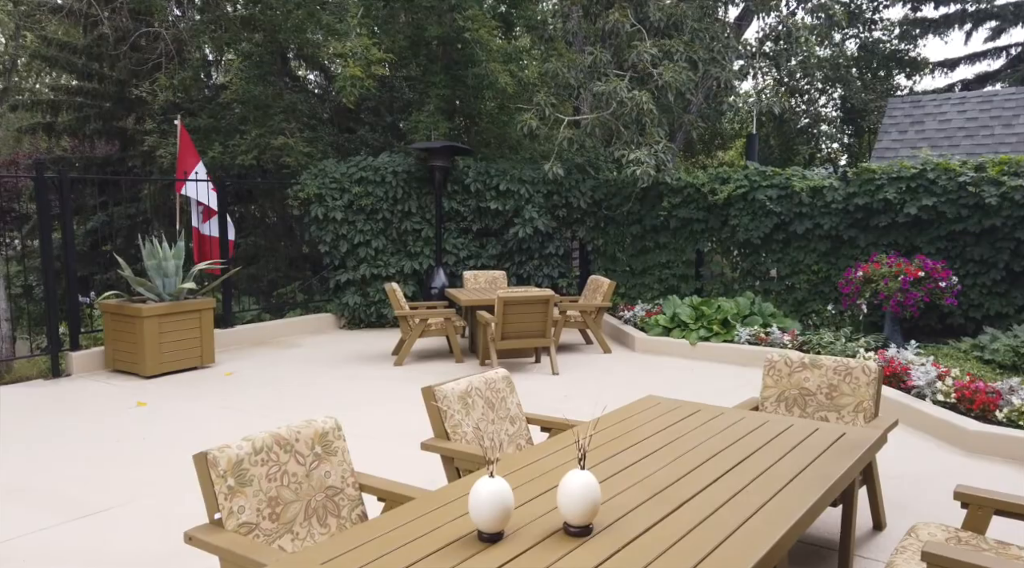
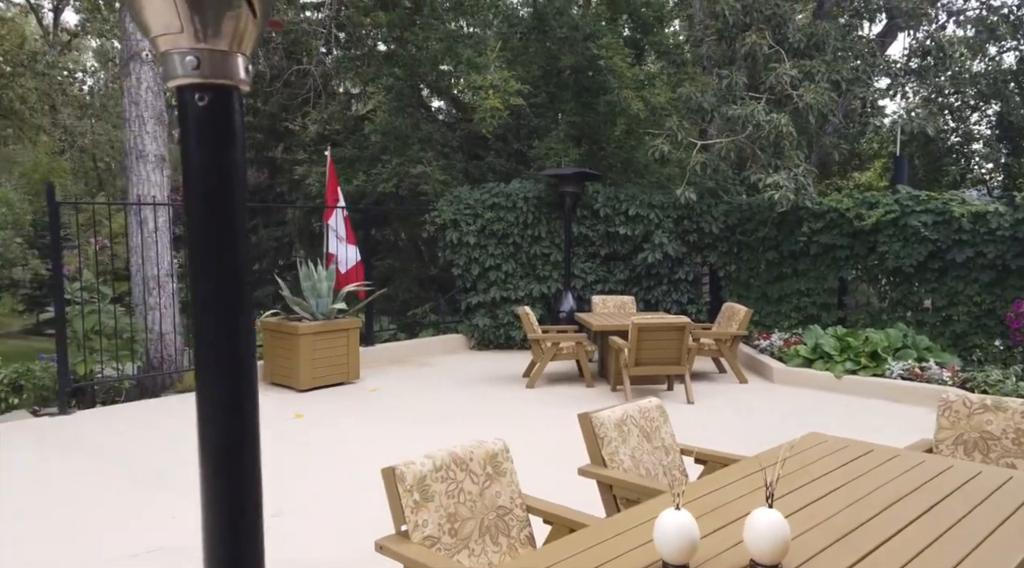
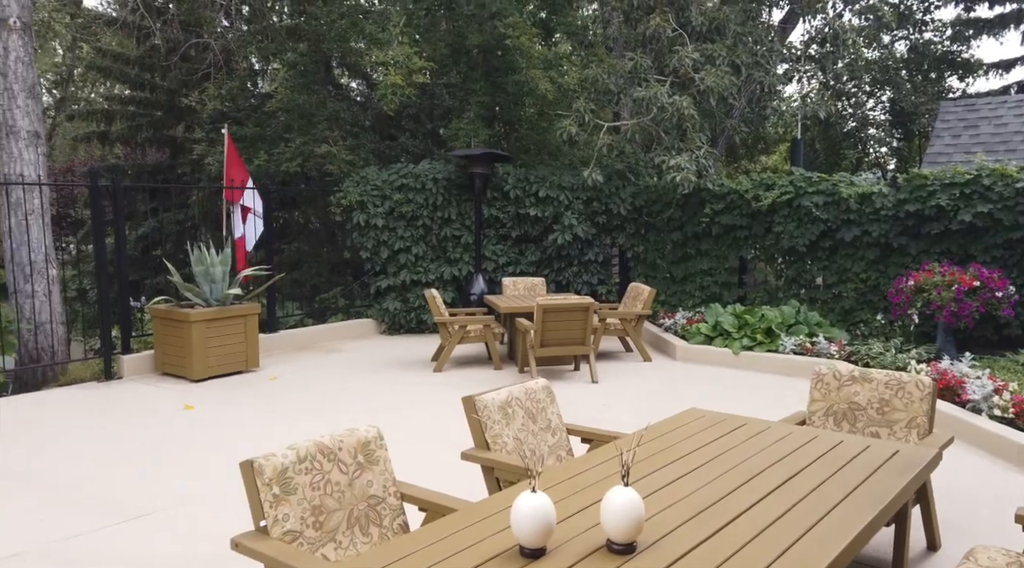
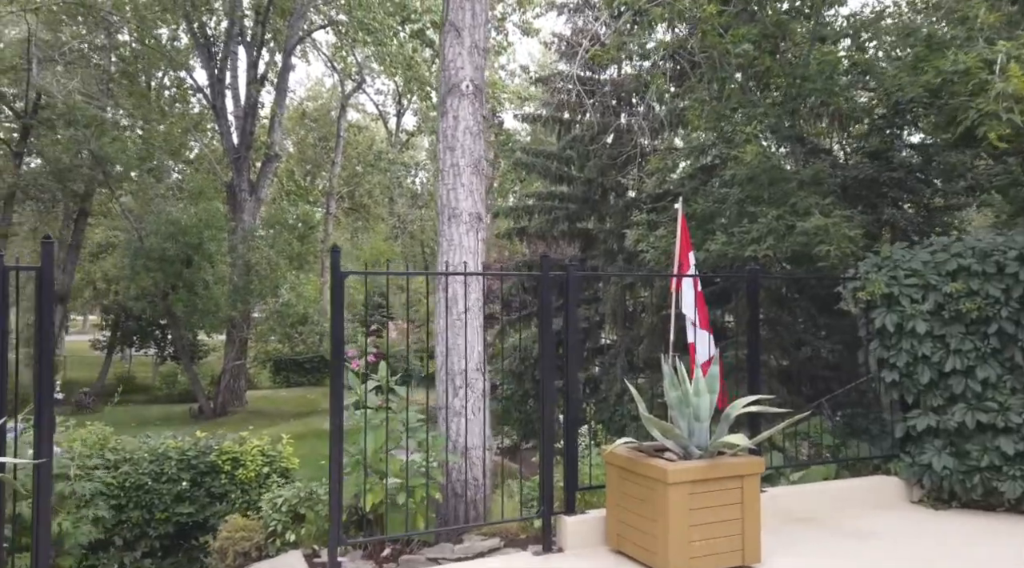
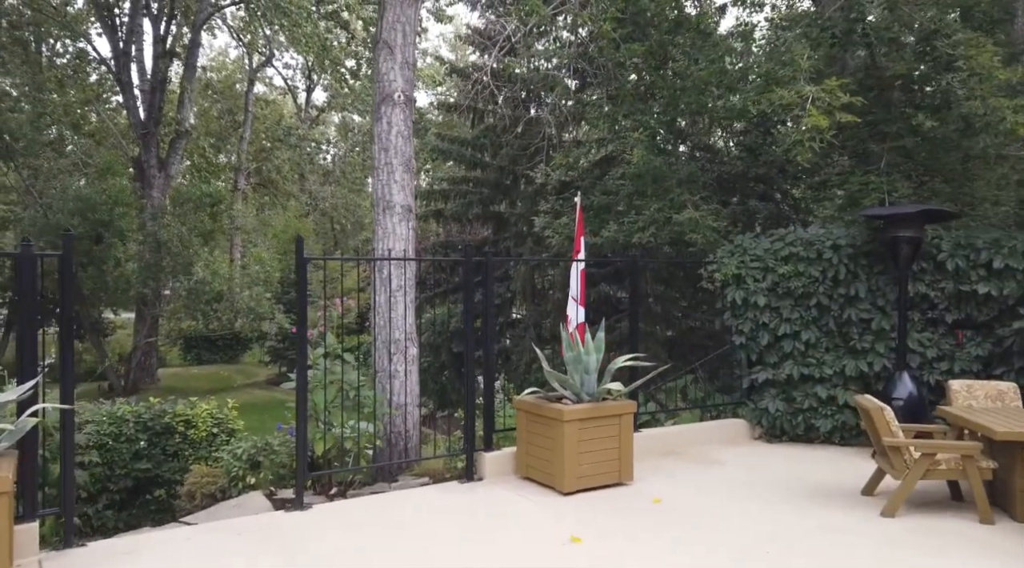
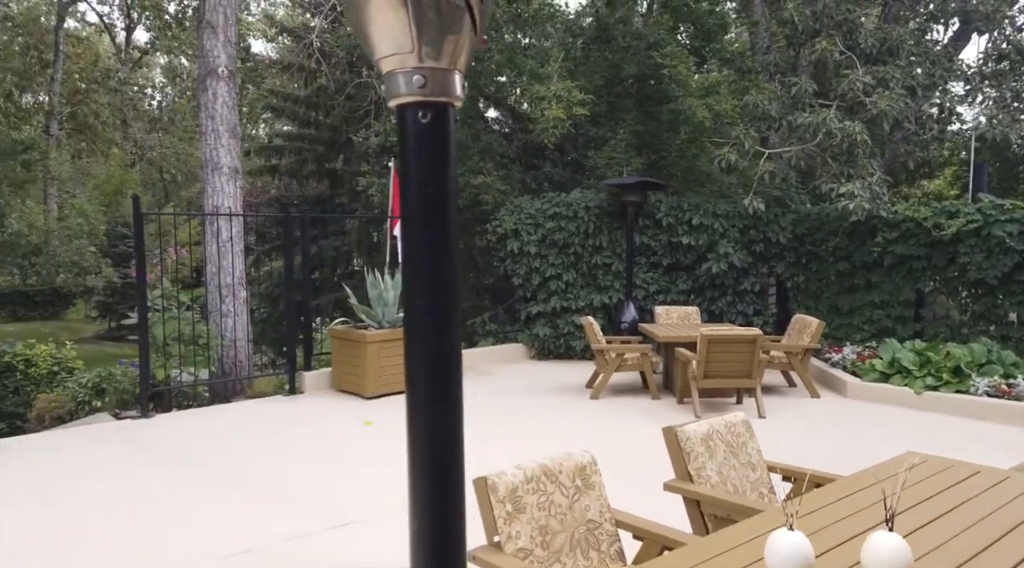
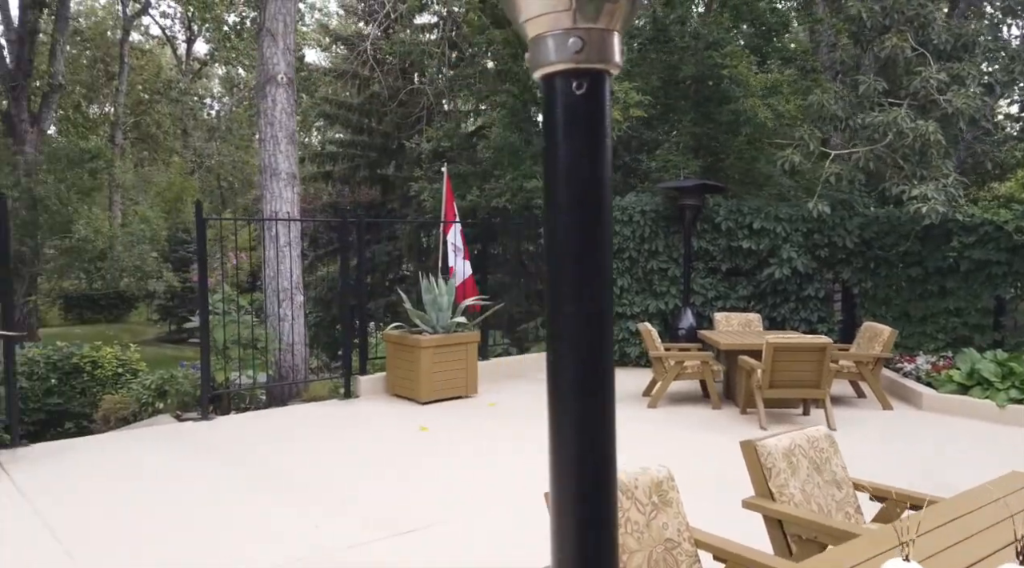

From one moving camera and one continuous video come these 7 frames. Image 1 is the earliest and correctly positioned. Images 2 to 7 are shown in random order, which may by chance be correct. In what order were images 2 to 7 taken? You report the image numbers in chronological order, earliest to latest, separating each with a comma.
3, 2, 6, 7, 5, 4
